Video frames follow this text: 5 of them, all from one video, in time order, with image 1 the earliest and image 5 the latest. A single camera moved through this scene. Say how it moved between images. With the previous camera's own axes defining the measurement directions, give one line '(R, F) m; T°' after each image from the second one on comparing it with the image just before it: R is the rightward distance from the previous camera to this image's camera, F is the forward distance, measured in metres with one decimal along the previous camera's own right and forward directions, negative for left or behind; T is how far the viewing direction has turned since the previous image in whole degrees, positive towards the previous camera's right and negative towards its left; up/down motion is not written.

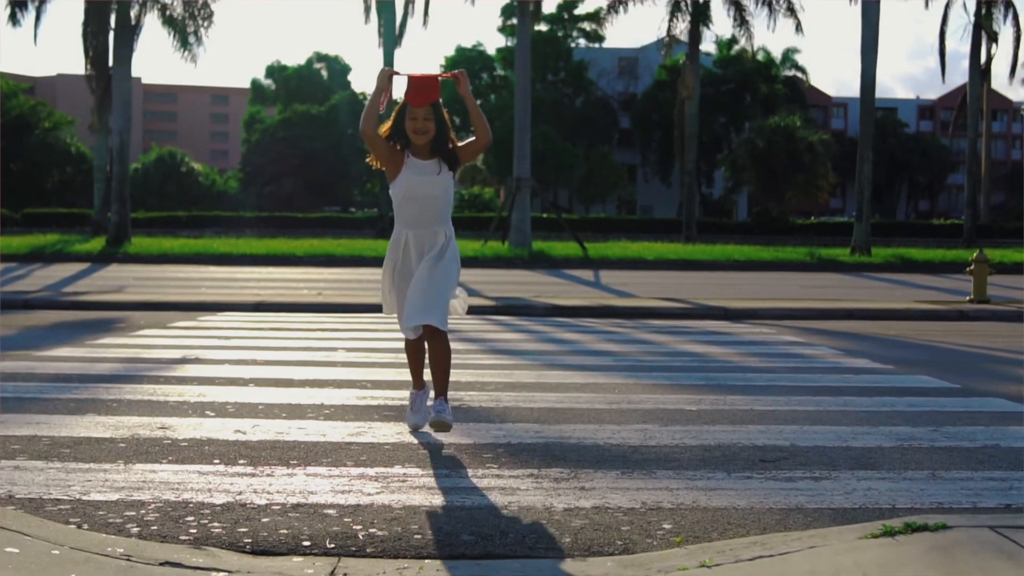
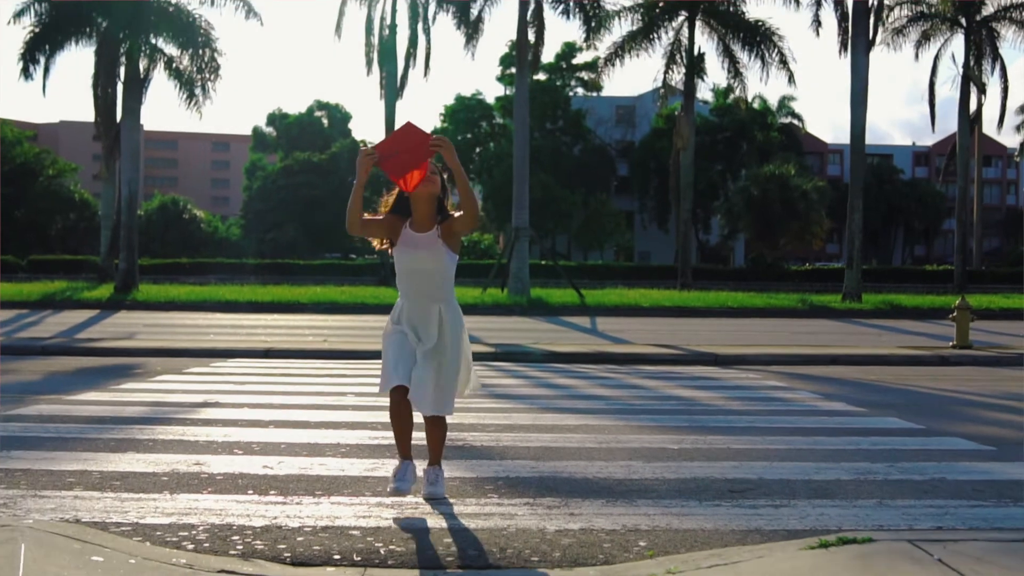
(0.0, -0.6) m; 0°
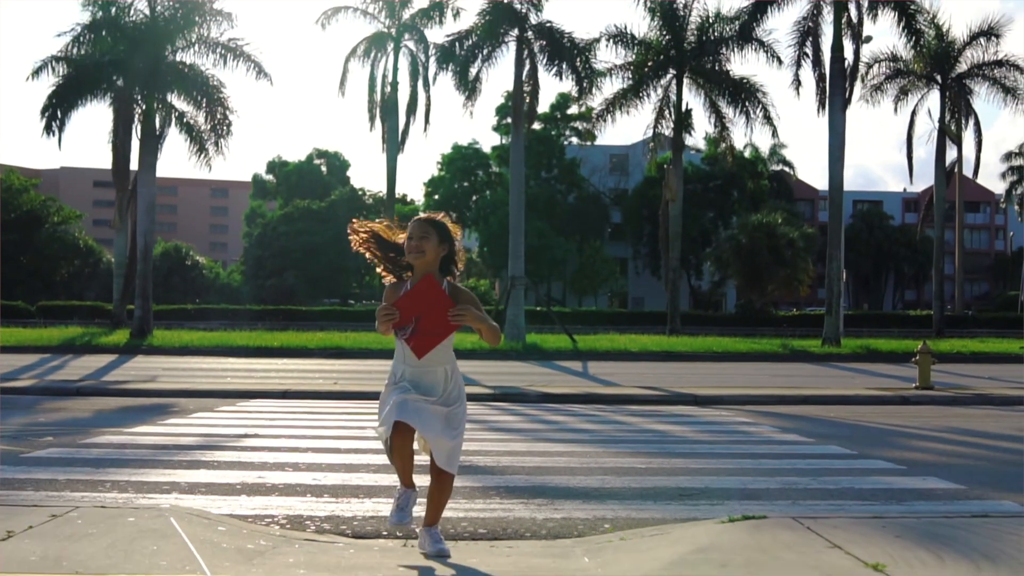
(0.0, -1.5) m; 0°
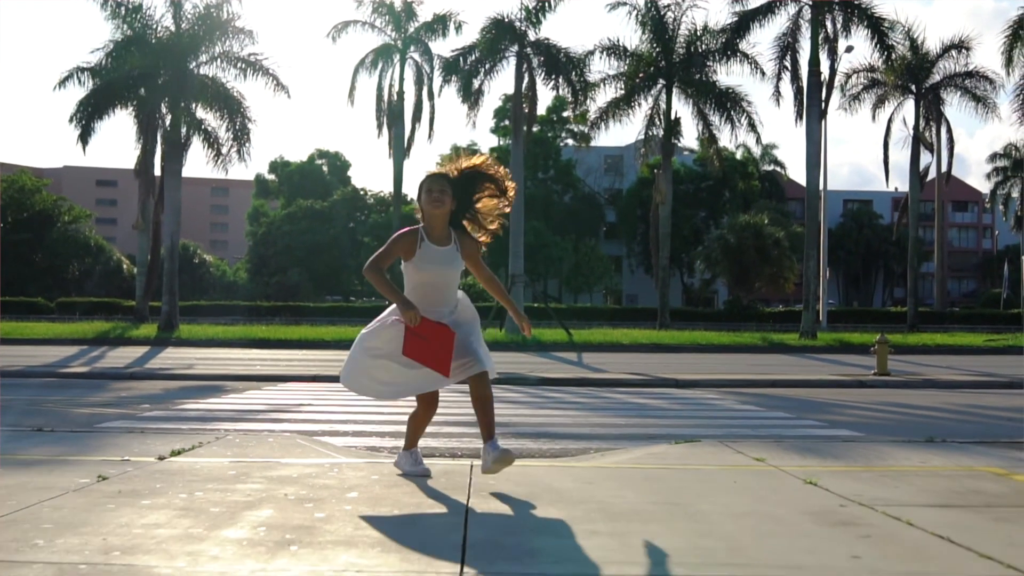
(-0.1, -2.3) m; 0°
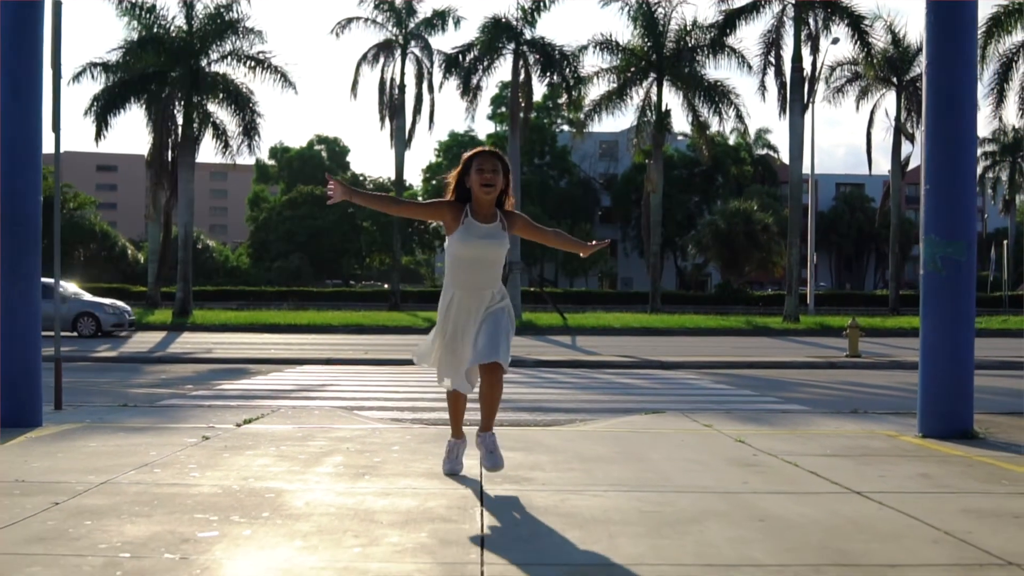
(0.0, -1.6) m; 0°
